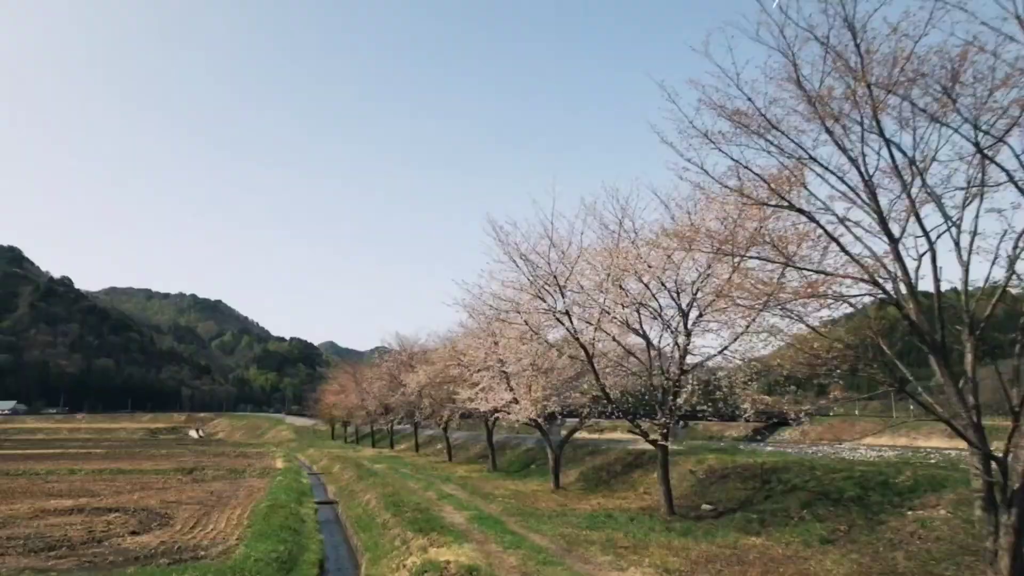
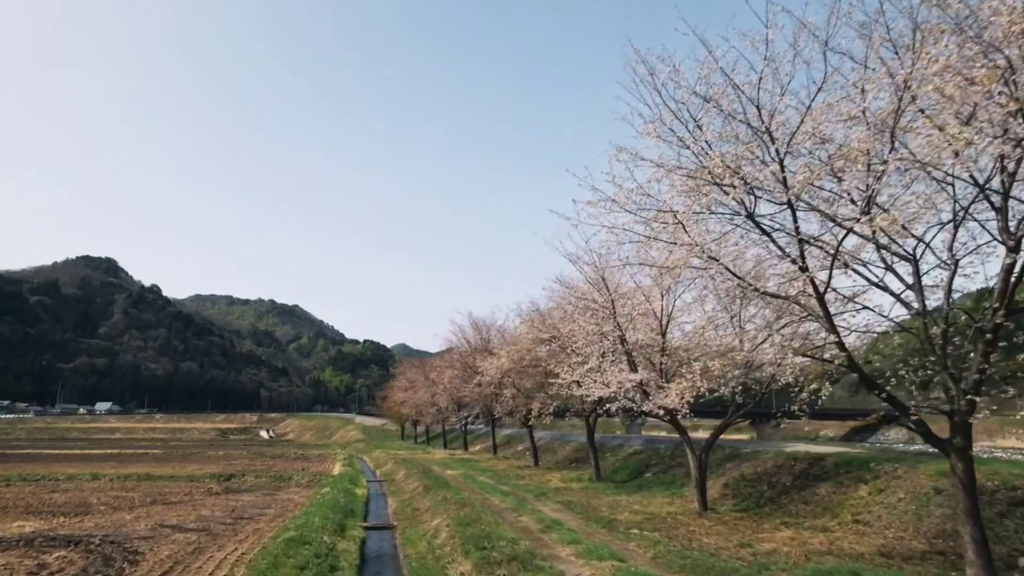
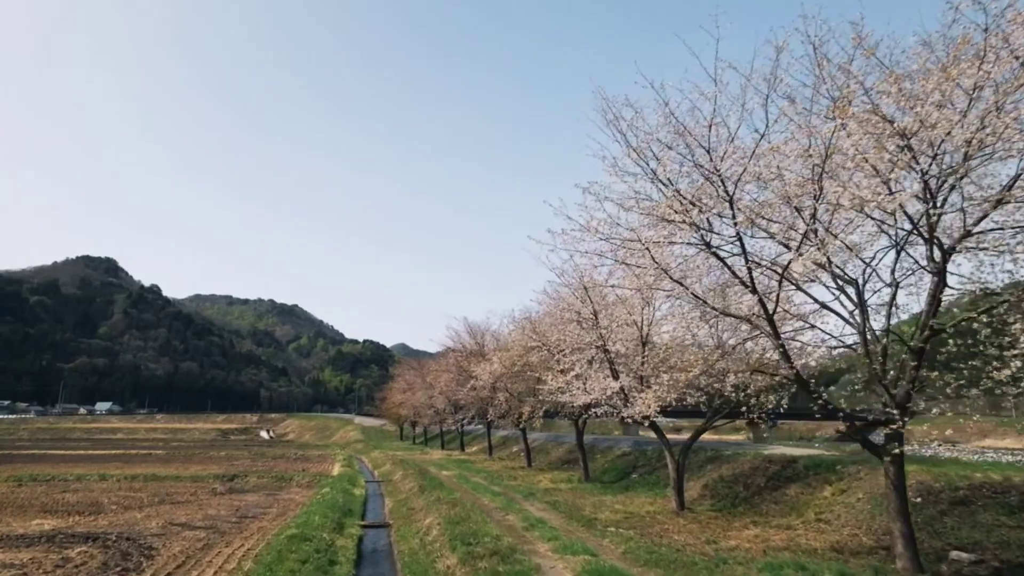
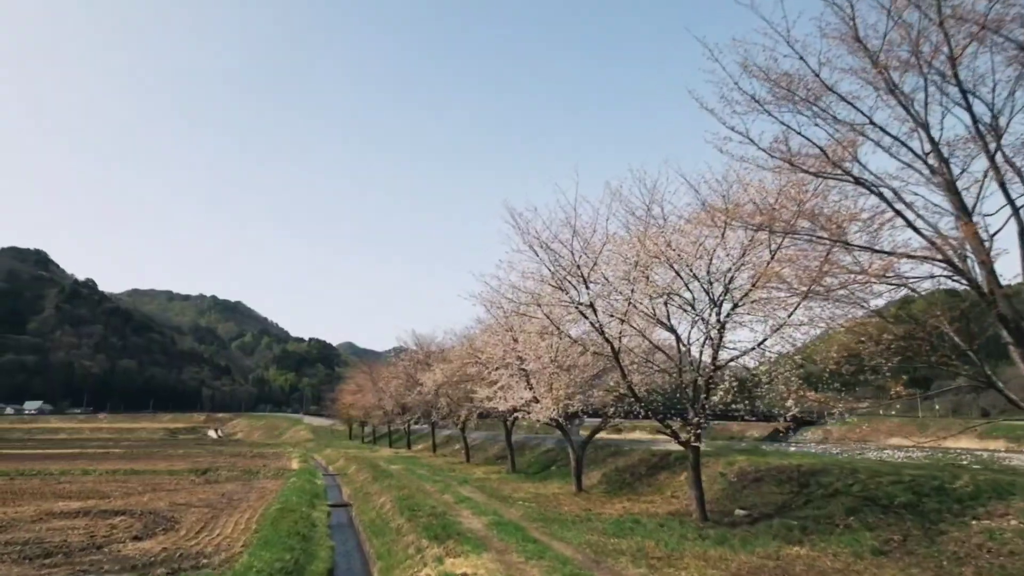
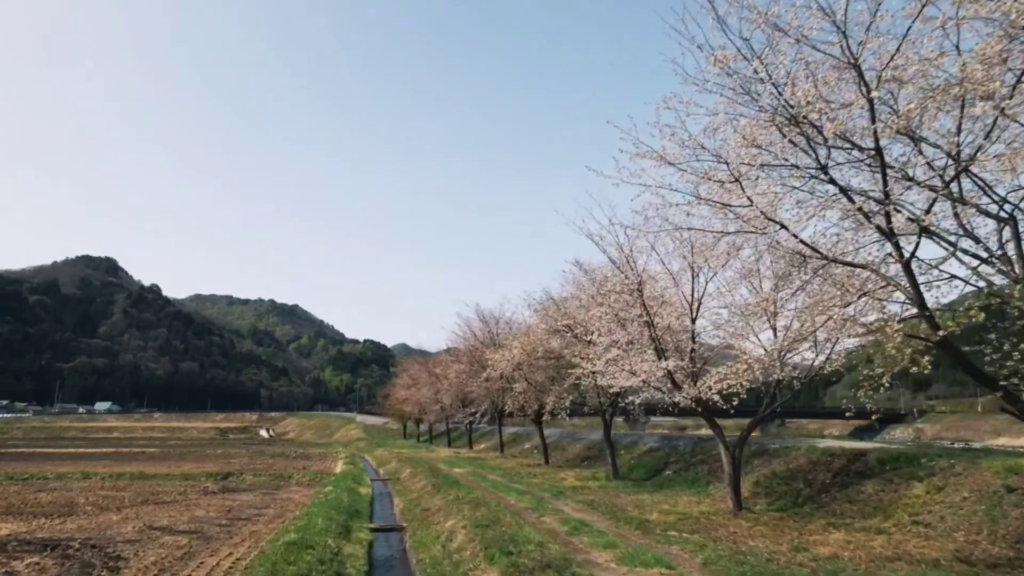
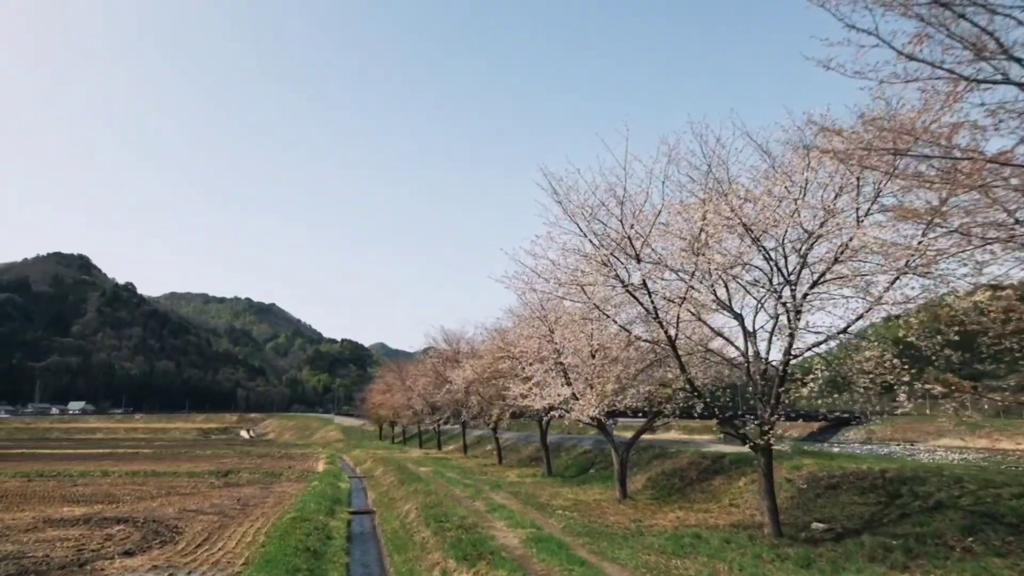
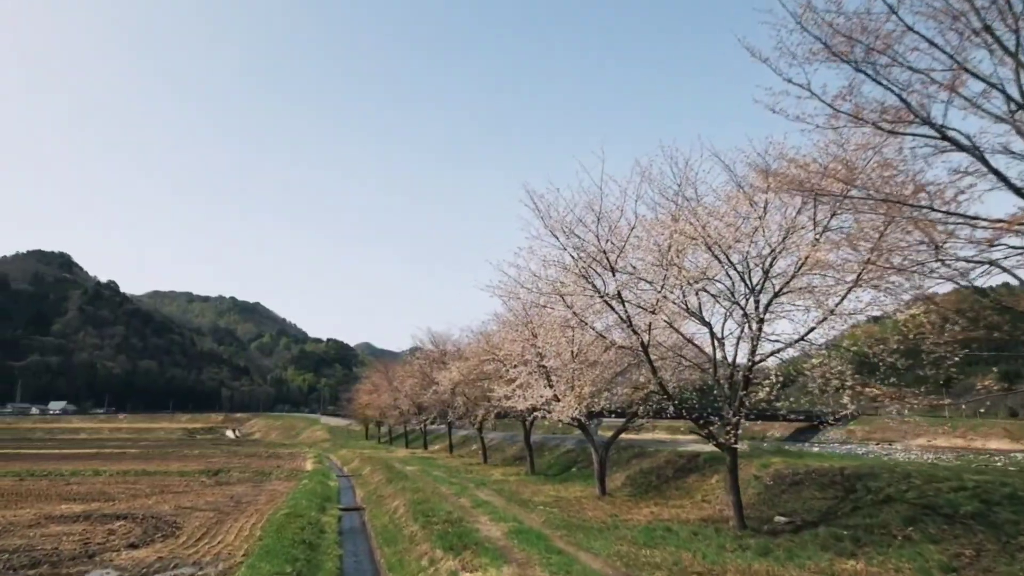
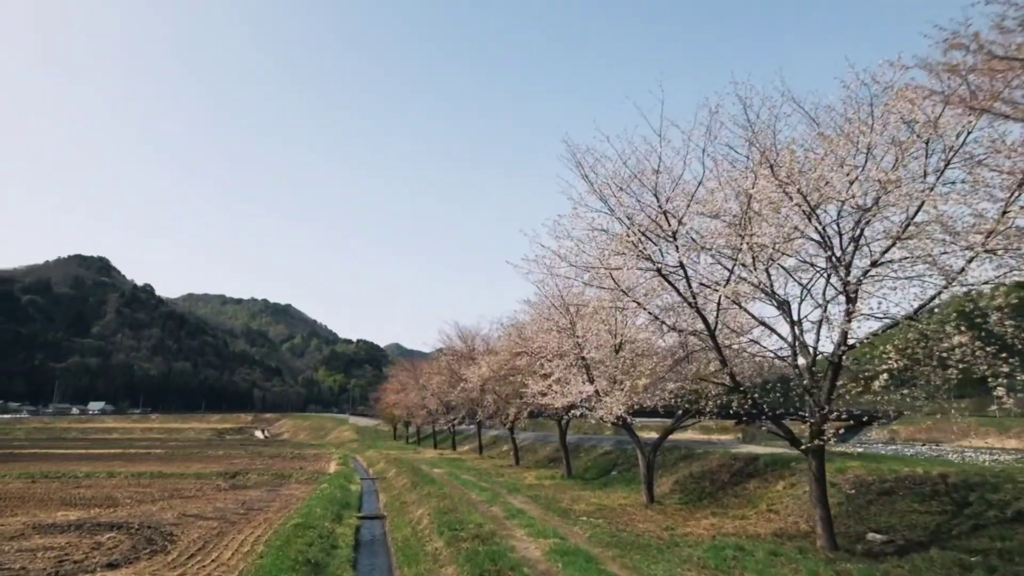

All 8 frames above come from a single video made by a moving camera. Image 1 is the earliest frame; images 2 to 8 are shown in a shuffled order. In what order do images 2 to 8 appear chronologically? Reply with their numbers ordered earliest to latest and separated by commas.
4, 7, 6, 8, 3, 2, 5
